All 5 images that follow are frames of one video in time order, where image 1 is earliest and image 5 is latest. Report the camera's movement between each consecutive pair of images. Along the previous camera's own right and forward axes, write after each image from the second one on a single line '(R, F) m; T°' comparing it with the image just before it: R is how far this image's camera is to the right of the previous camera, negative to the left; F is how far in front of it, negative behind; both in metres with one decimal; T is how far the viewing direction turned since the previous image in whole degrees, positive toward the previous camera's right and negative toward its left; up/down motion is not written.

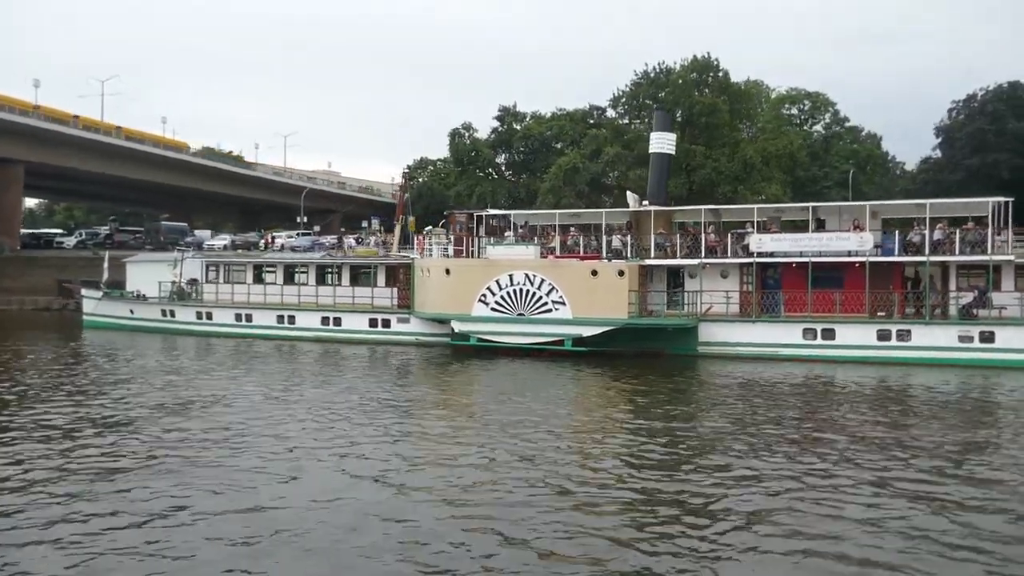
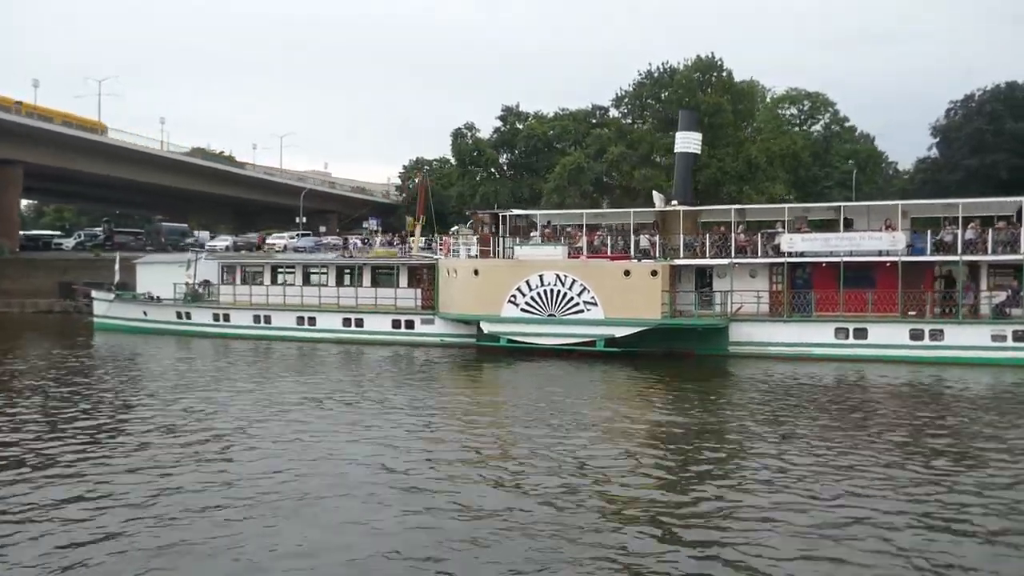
(-1.5, +0.2) m; +1°
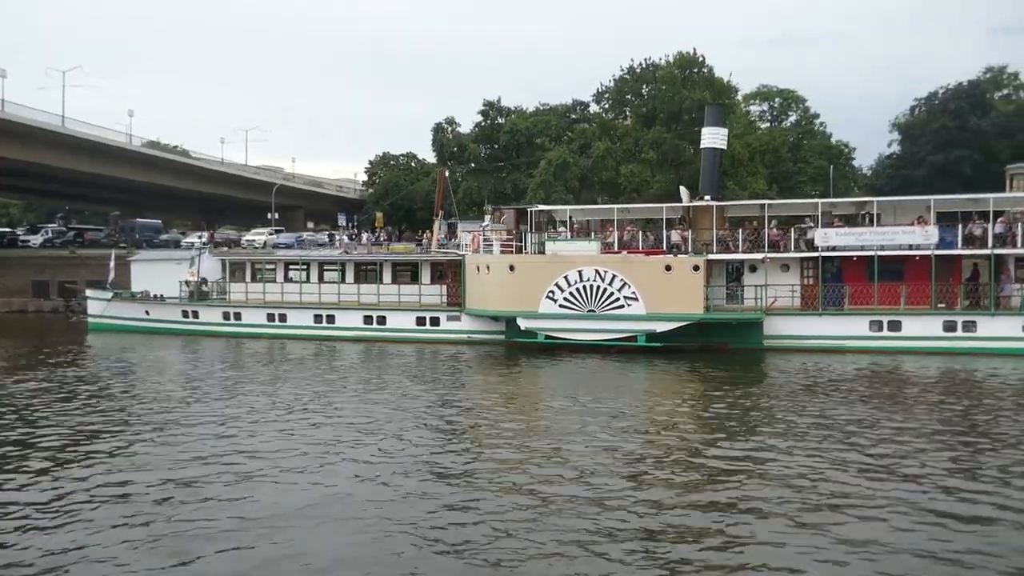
(-3.1, +0.3) m; +4°
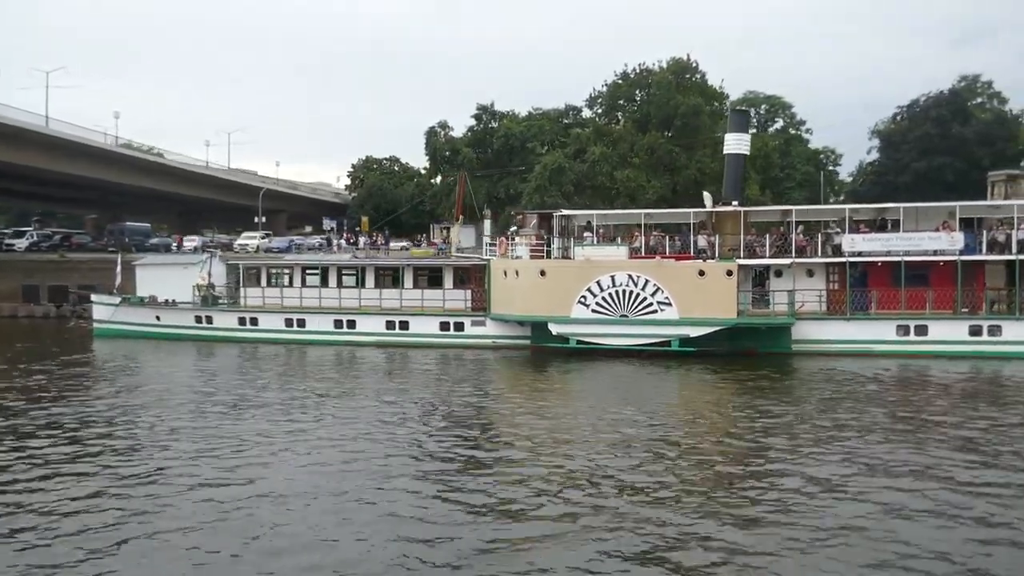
(-2.1, +0.1) m; +2°
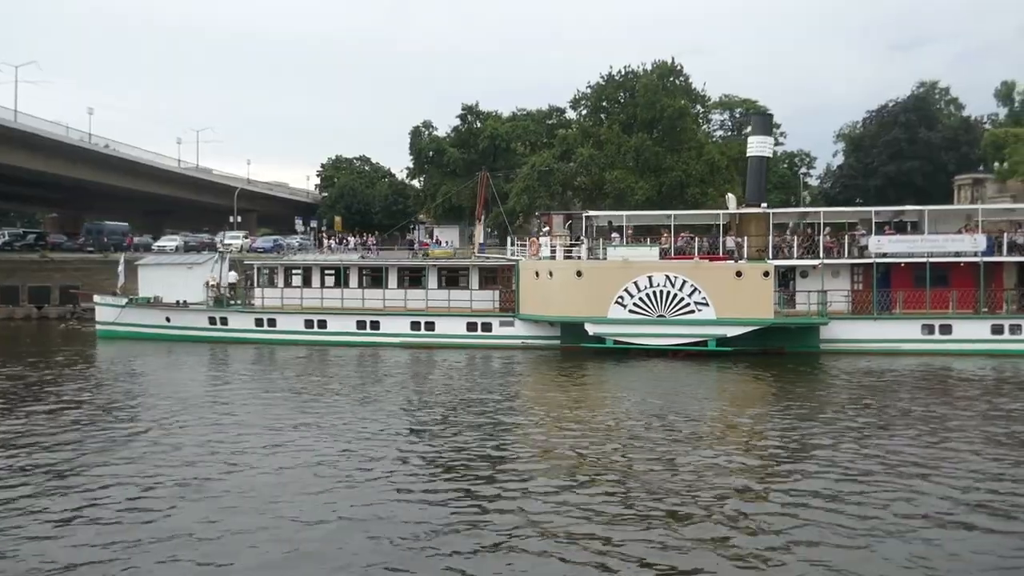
(-2.9, 0.0) m; +3°
